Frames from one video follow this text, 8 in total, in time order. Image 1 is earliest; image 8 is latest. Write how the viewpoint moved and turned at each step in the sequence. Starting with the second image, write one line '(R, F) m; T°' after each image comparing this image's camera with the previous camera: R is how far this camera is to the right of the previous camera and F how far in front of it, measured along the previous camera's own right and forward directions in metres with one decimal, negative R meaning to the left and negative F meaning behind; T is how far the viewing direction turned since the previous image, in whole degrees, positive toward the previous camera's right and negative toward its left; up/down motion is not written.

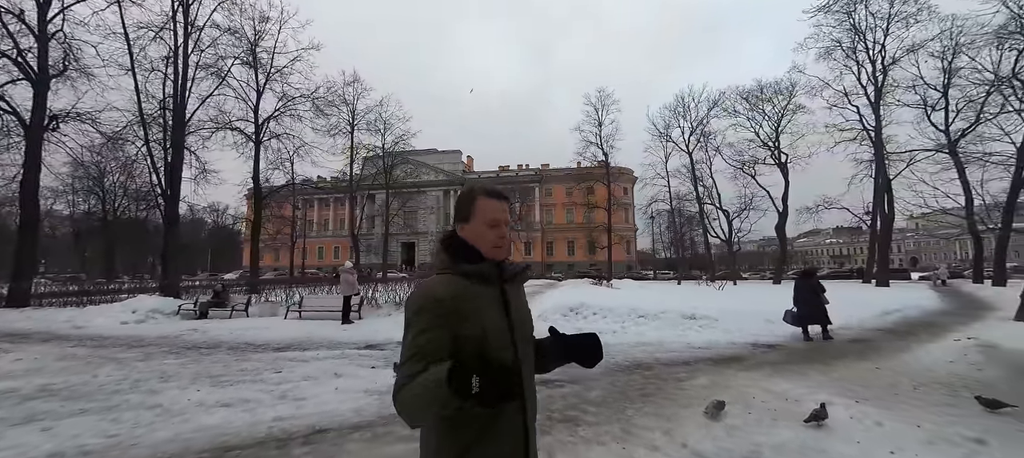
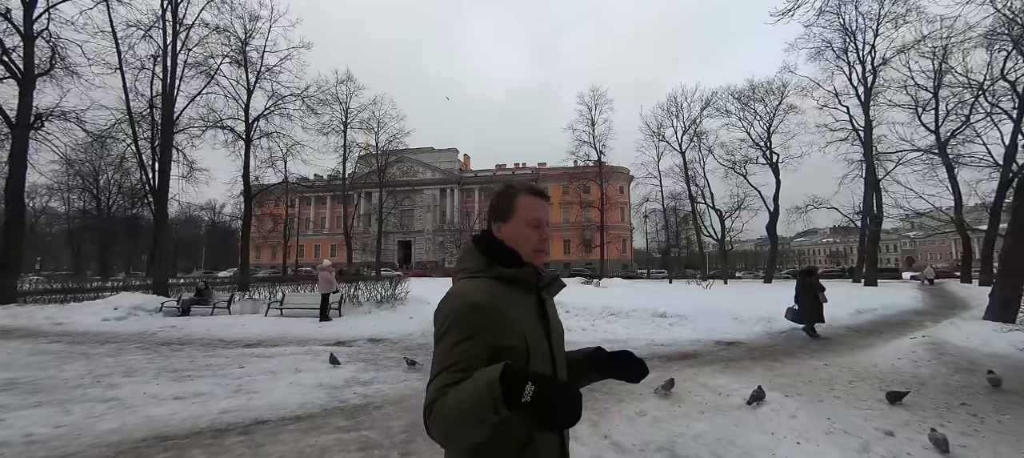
(0.0, +0.1) m; +1°
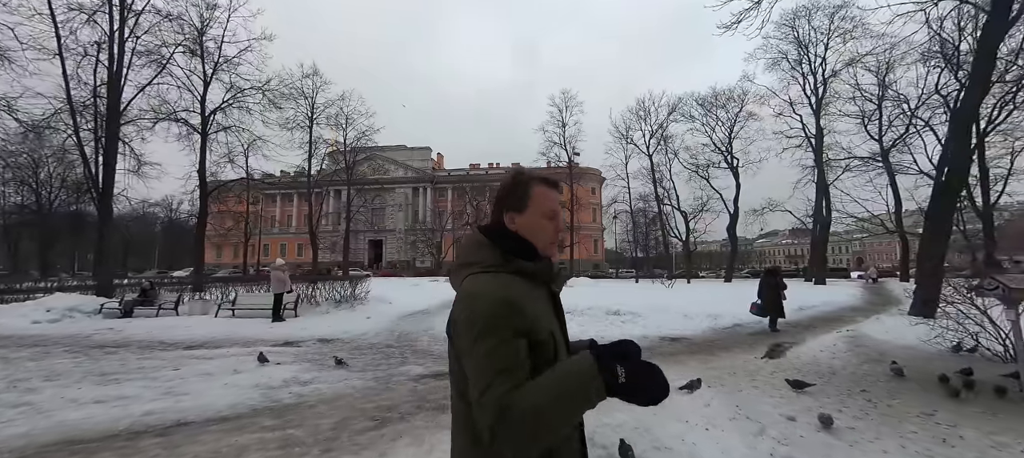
(+0.4, -0.1) m; +4°
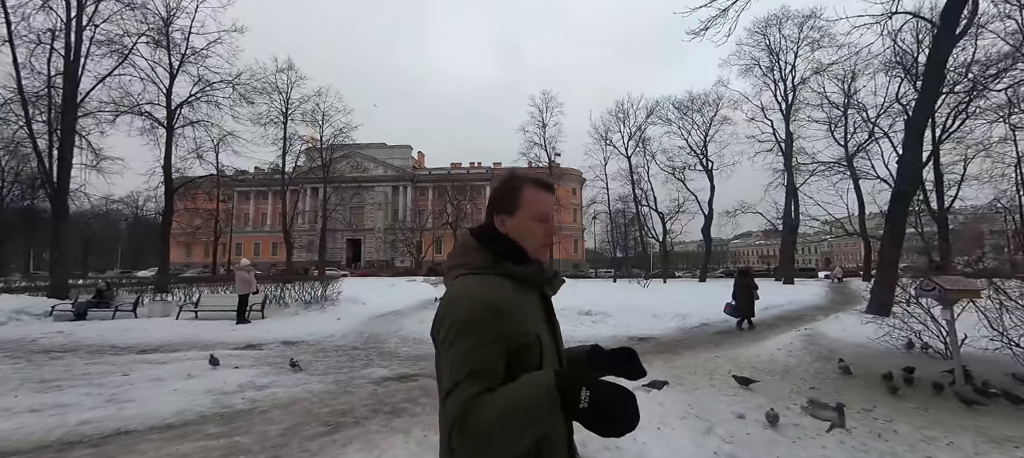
(+0.2, 0.0) m; +3°
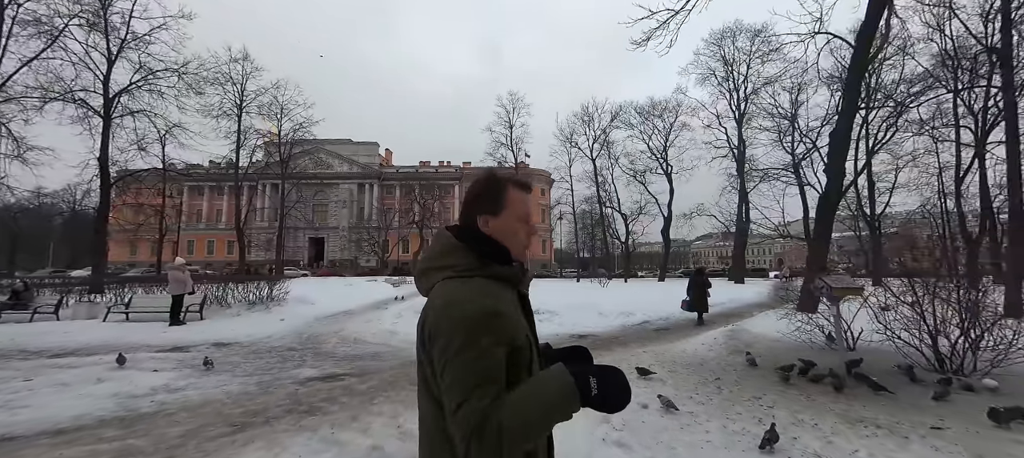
(+0.5, -0.1) m; +4°
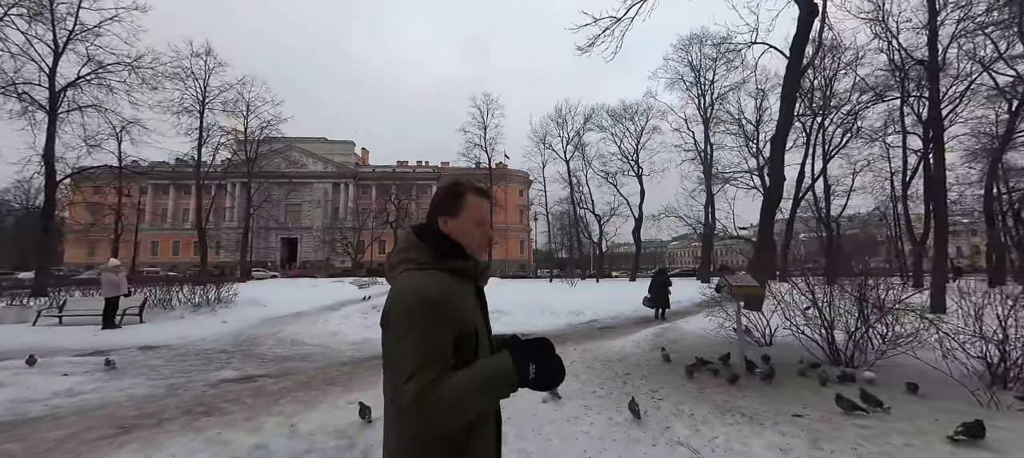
(+0.8, -0.1) m; +3°
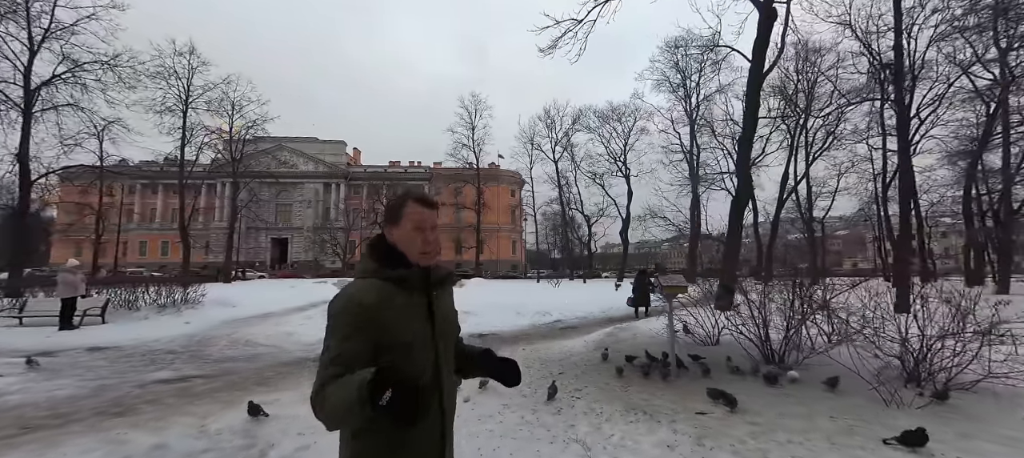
(+0.8, 0.0) m; +1°
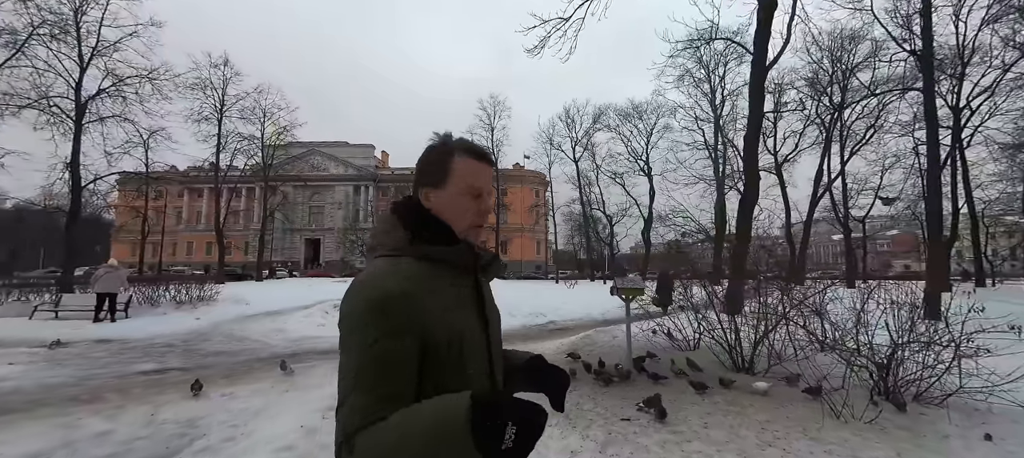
(+1.0, 0.0) m; -4°
